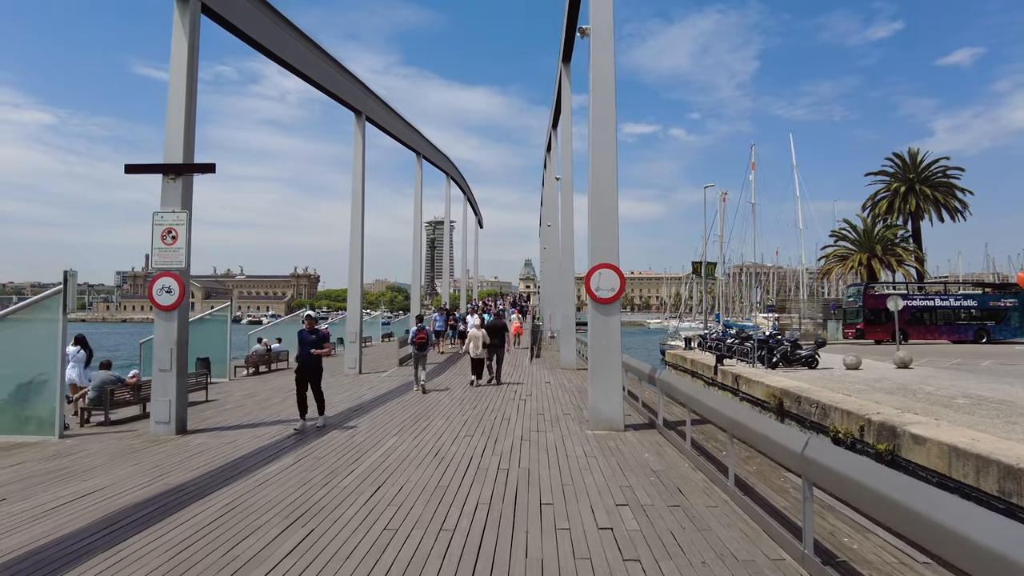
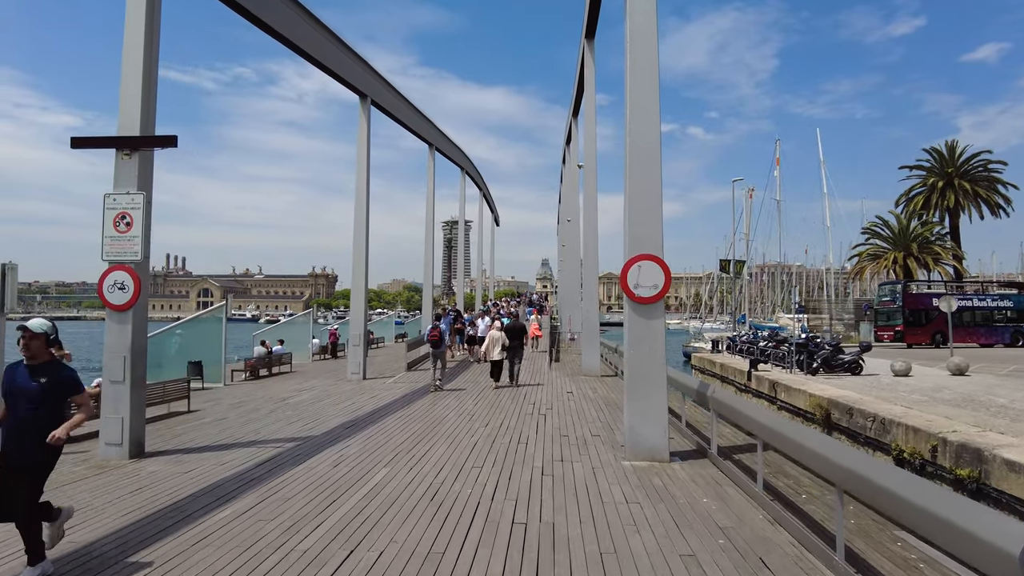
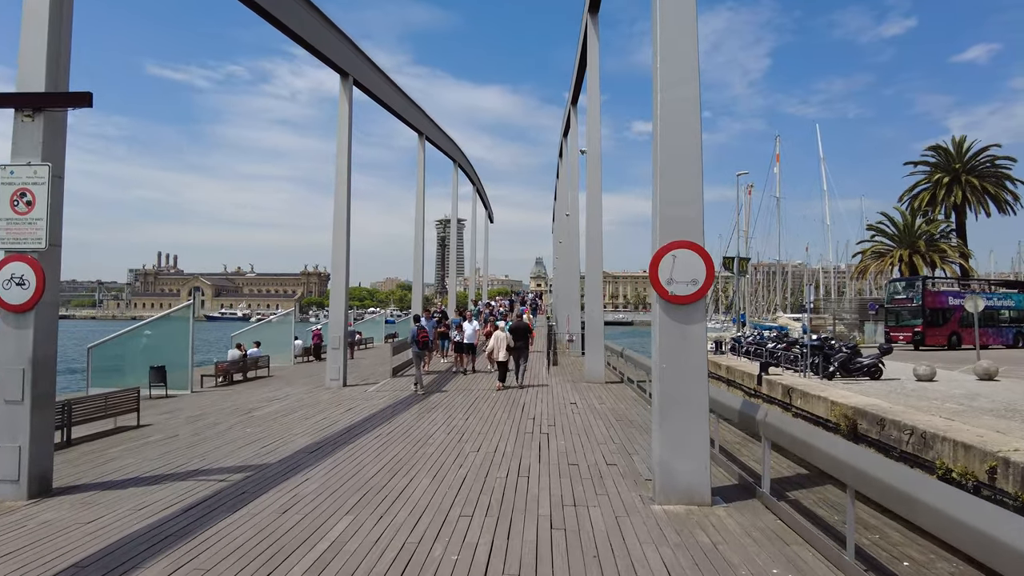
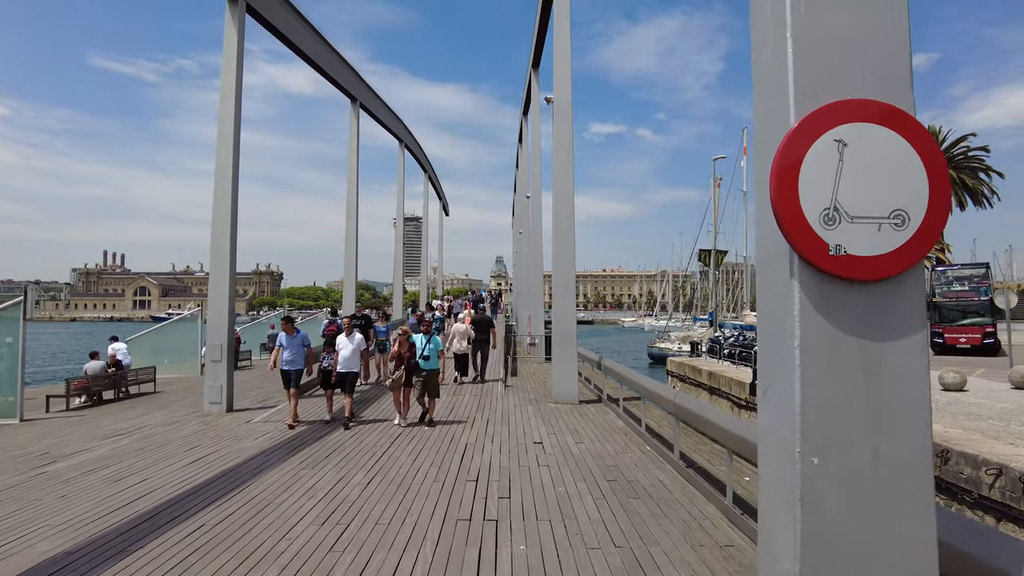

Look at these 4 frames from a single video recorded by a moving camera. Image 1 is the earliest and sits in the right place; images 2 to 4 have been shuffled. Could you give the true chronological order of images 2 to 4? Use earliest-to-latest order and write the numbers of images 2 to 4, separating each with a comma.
2, 3, 4
